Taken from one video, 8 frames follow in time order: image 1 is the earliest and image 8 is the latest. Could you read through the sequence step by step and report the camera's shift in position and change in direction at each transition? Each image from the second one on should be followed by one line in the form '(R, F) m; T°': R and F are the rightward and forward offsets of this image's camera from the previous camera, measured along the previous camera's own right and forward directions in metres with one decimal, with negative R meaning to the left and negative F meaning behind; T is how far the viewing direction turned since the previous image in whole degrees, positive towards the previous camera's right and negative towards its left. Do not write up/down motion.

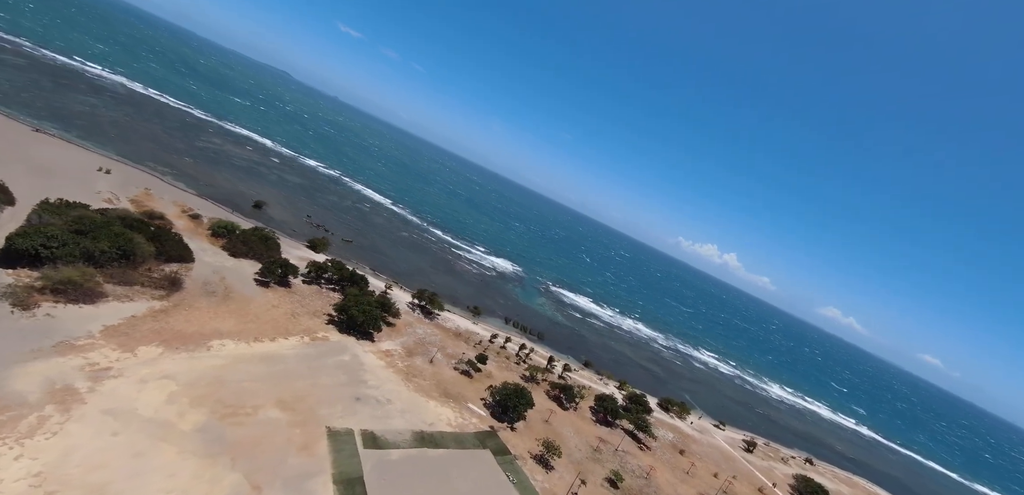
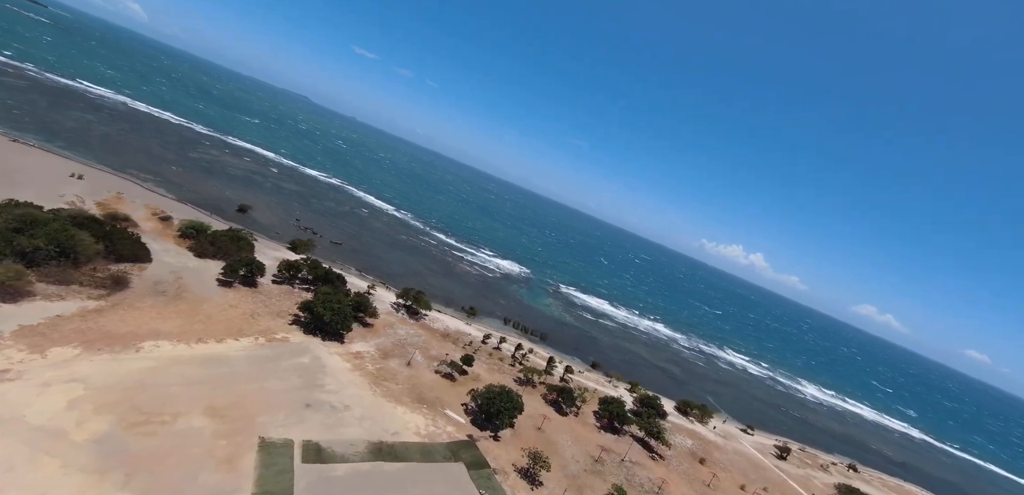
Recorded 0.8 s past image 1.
(+3.8, +5.5) m; -3°
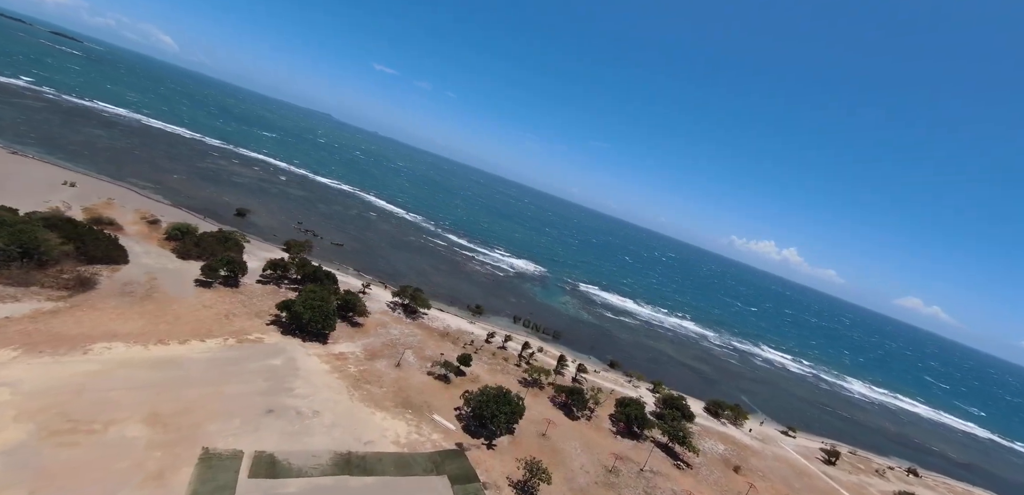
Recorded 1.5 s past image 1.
(+2.6, +4.6) m; -3°
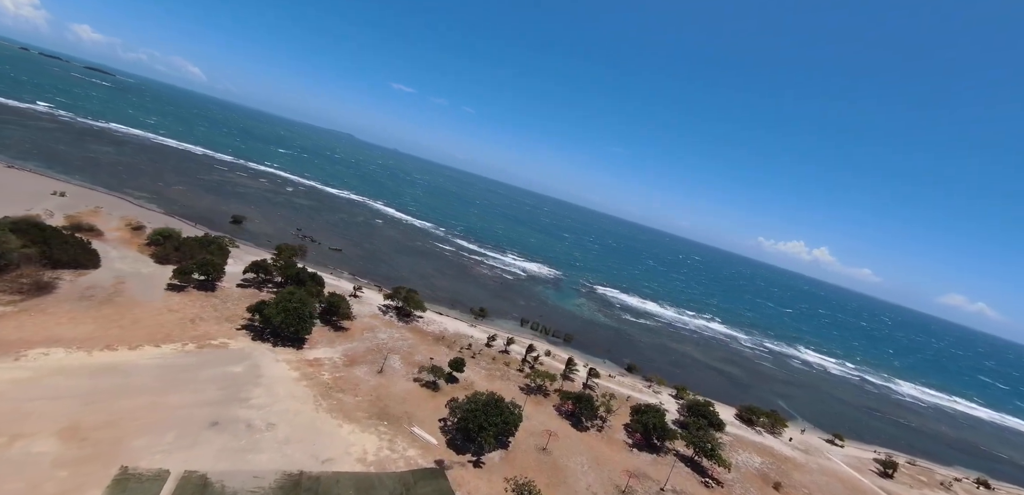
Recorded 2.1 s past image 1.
(+2.3, +4.6) m; -3°
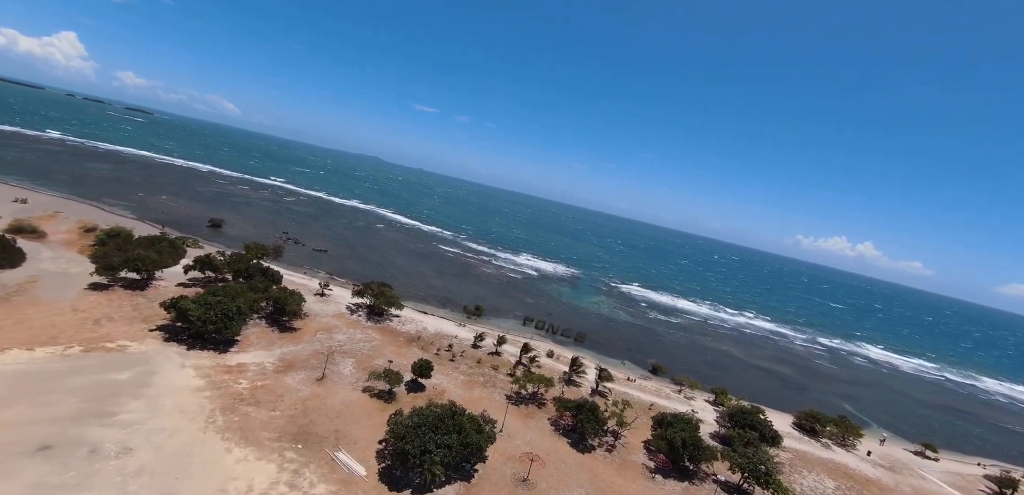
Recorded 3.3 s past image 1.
(+3.6, +8.2) m; -4°
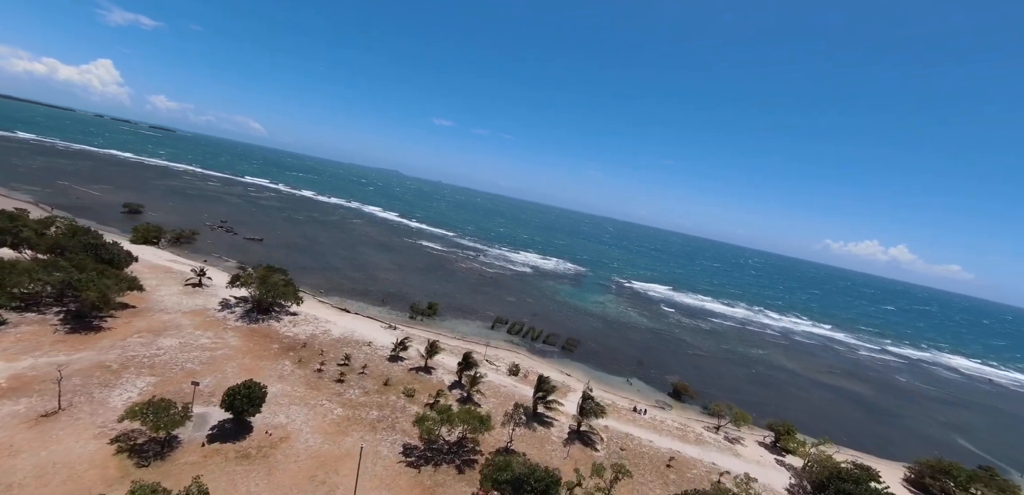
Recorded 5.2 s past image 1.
(+4.7, +13.2) m; -3°
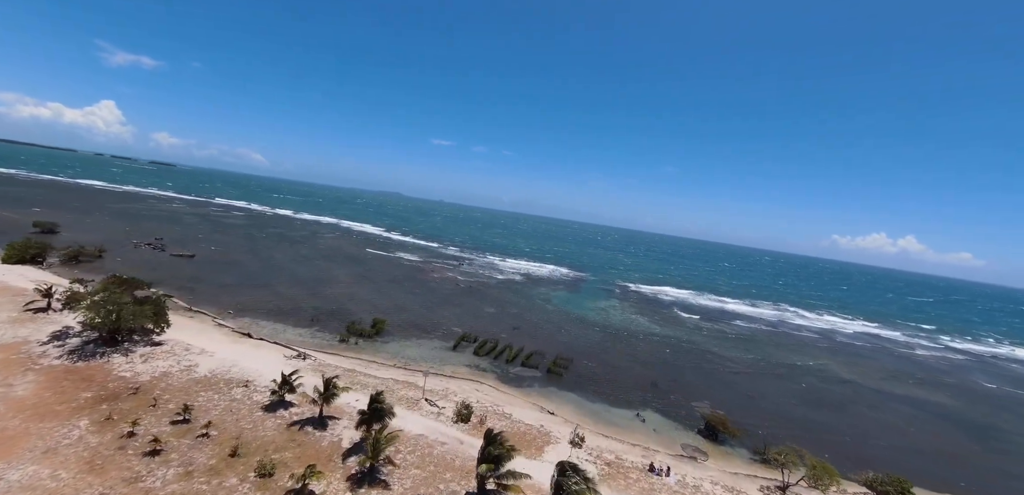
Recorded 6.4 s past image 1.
(+2.5, +8.3) m; -1°
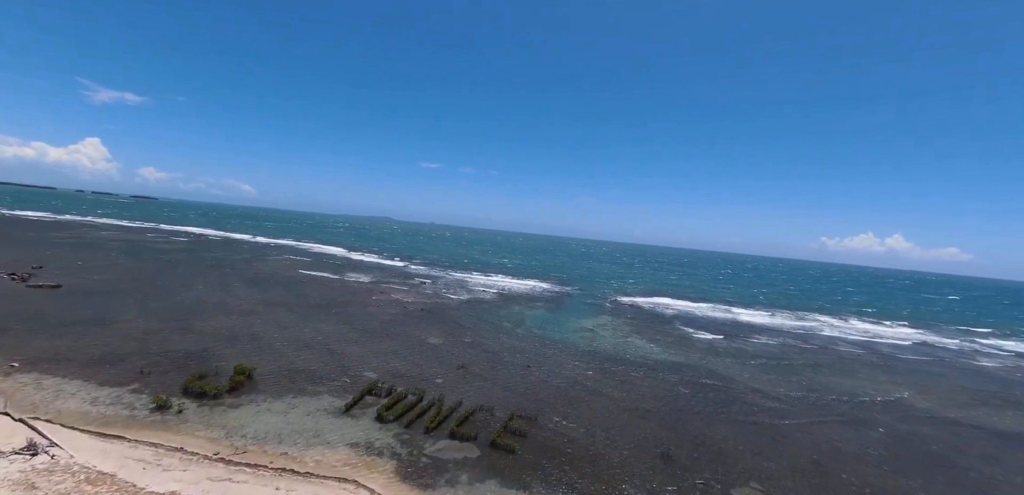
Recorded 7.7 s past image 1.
(+2.7, +8.8) m; +1°
